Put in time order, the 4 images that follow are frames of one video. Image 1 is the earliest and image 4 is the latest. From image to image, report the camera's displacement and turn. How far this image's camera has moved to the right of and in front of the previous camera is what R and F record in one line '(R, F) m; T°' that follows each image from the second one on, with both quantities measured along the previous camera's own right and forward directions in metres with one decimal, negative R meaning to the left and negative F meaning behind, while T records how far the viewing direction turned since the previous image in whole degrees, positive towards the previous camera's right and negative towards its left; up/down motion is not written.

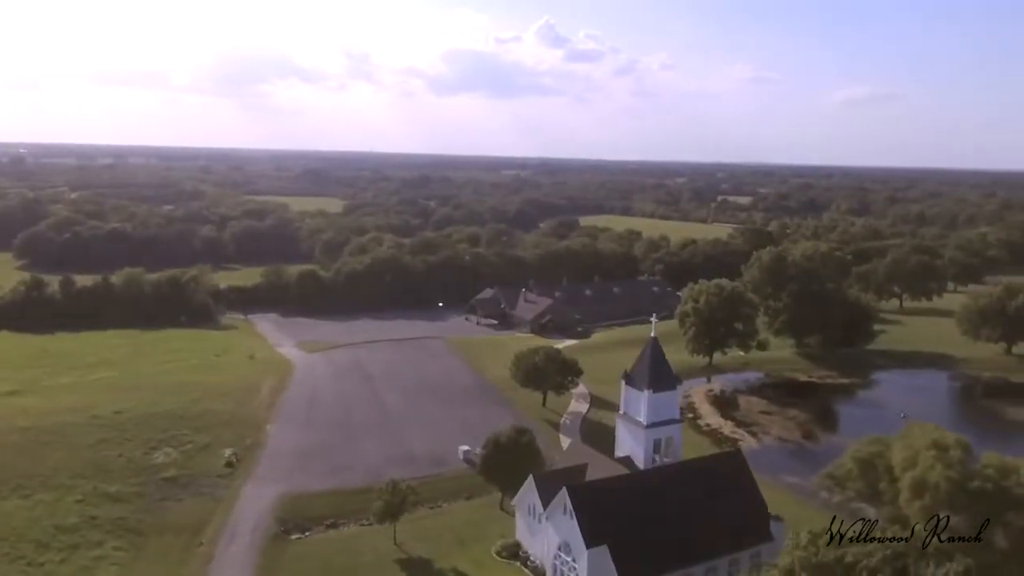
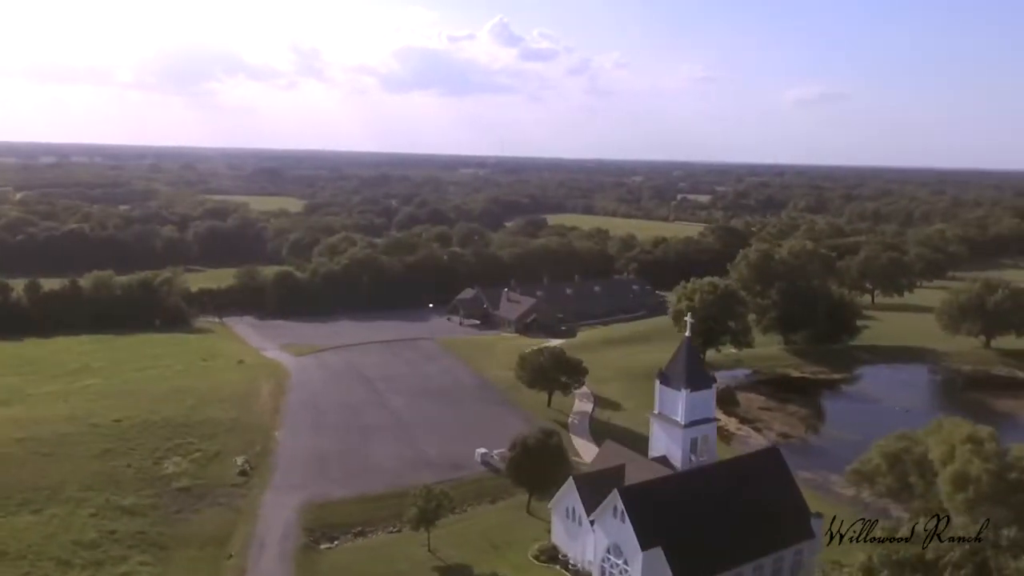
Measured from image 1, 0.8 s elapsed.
(-2.9, +0.4) m; +3°
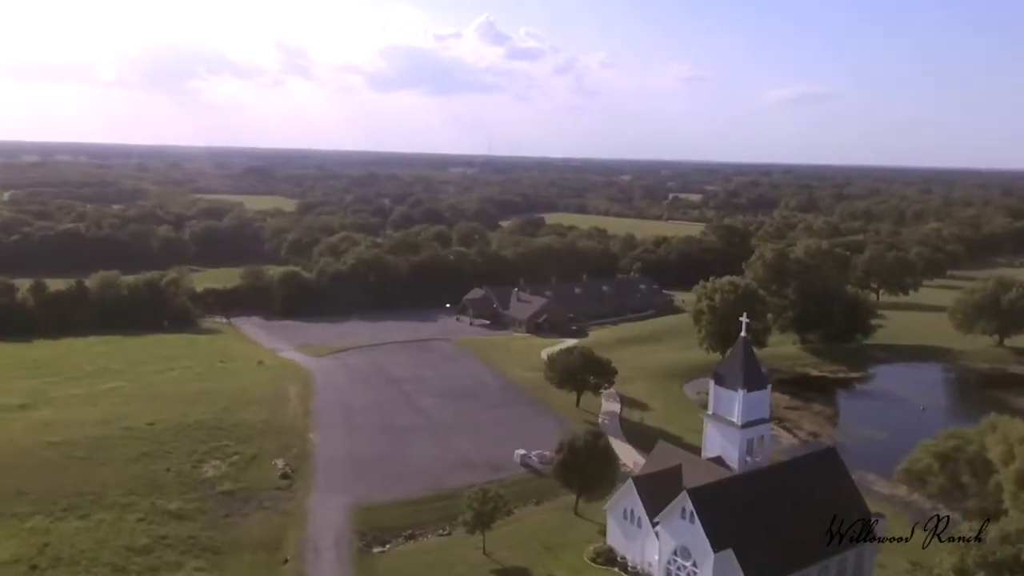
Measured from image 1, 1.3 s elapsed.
(-2.6, +0.2) m; +1°
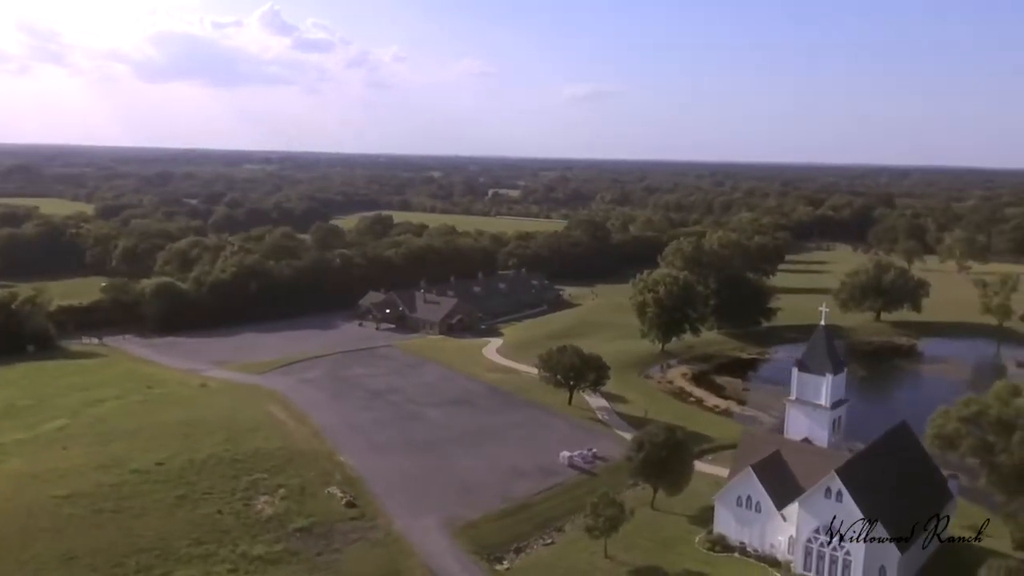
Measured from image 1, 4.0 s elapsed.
(-11.5, +1.7) m; +15°
